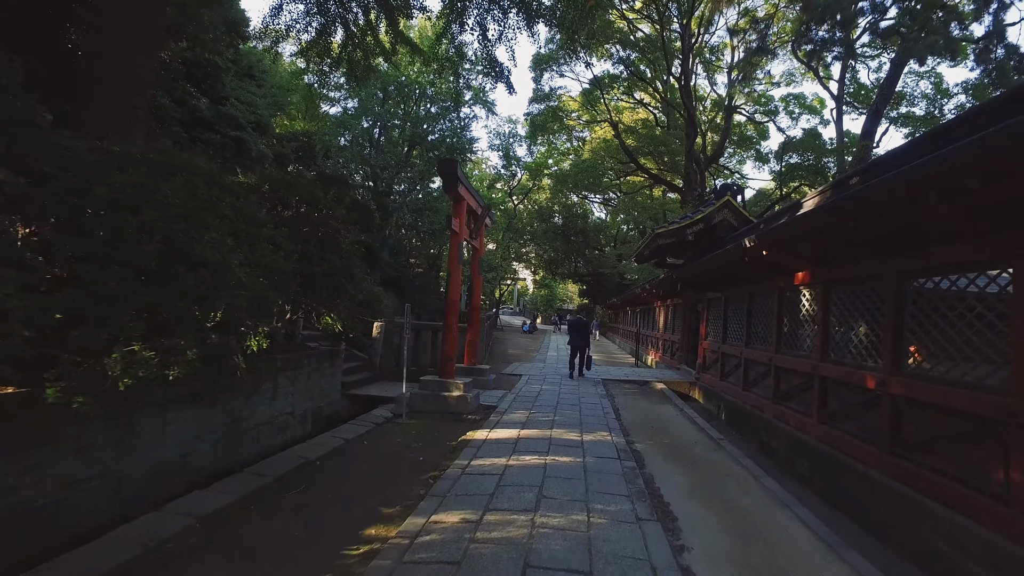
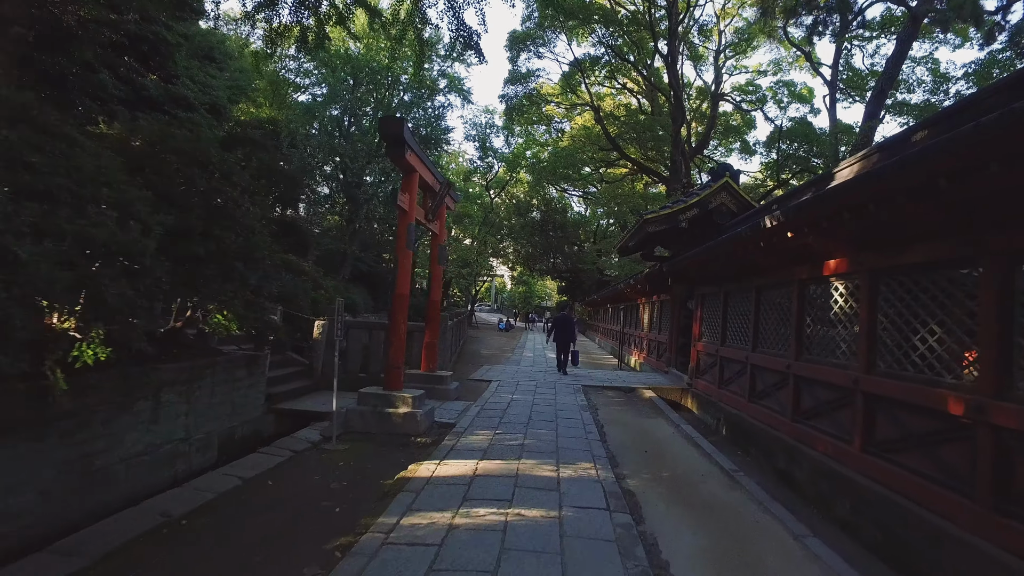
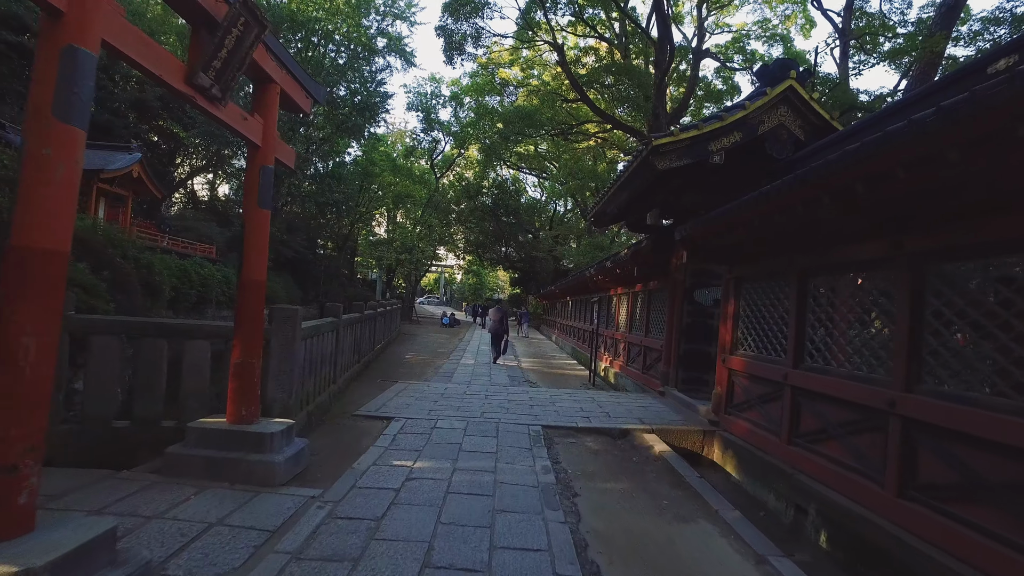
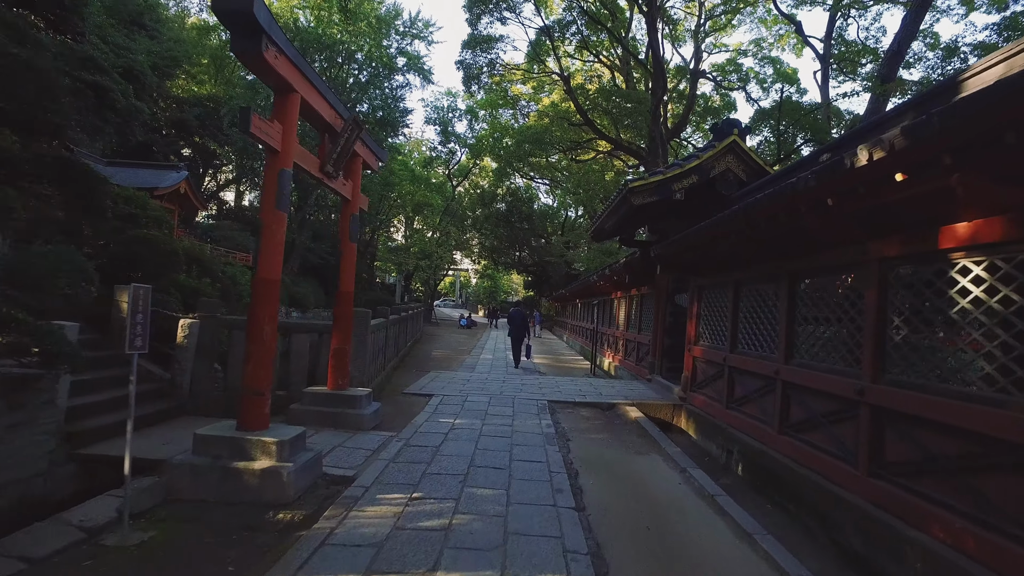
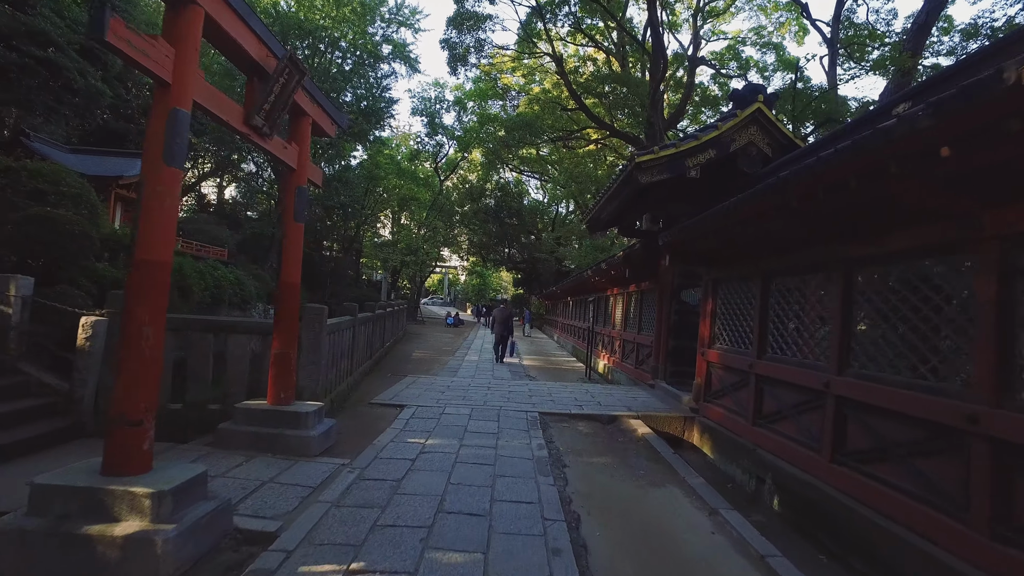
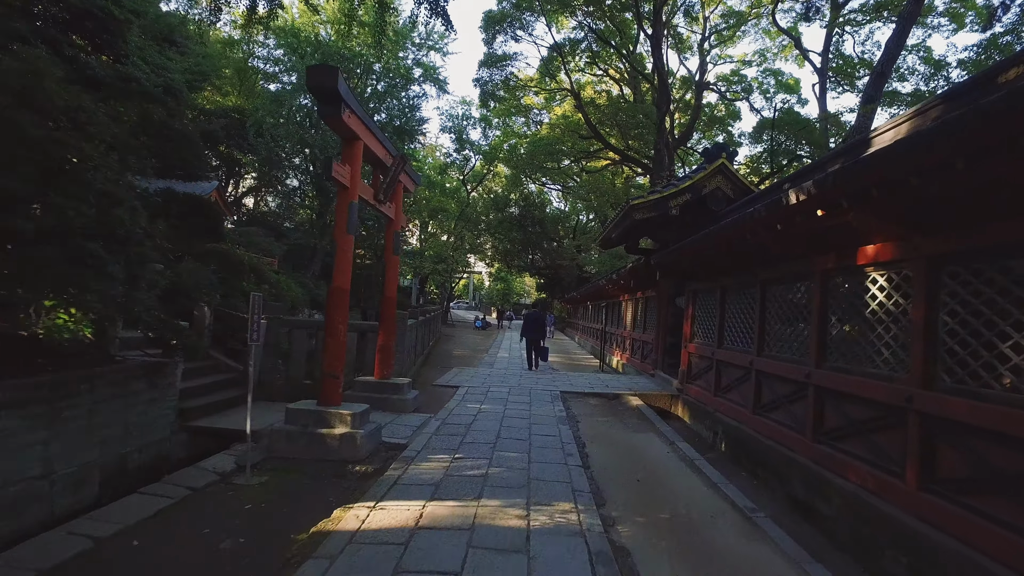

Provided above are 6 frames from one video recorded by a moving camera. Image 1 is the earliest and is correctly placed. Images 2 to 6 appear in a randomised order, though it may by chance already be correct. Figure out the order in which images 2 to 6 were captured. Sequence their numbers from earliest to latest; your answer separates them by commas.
2, 6, 4, 5, 3
